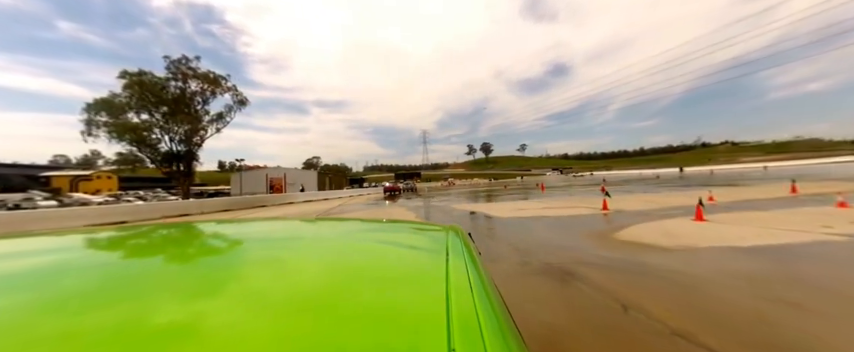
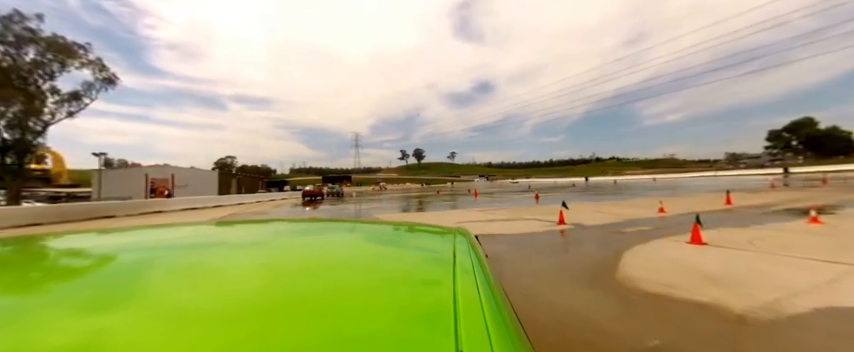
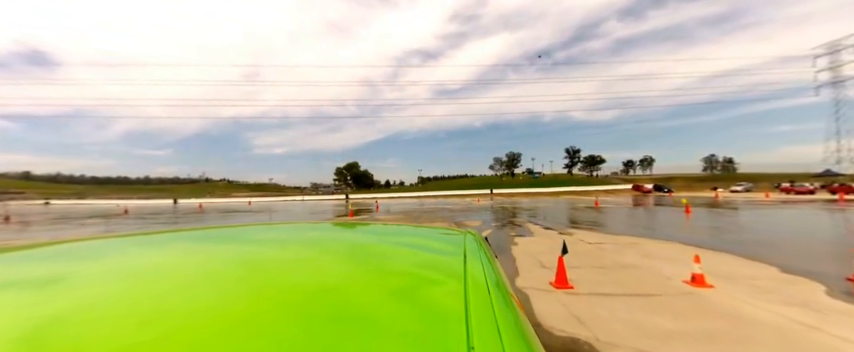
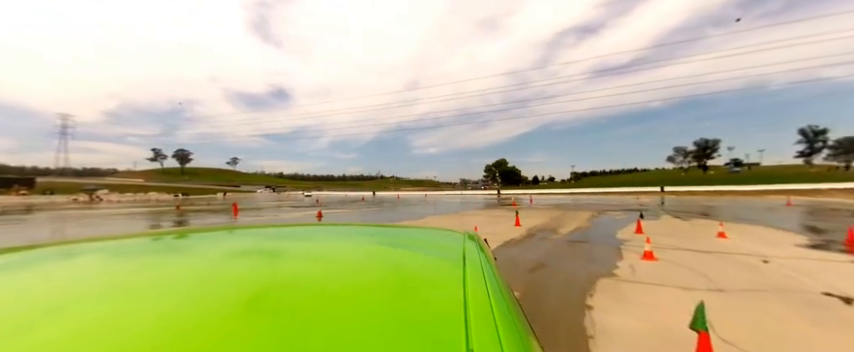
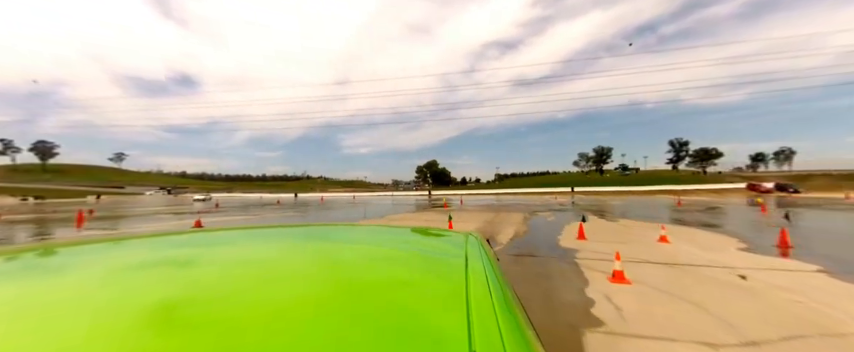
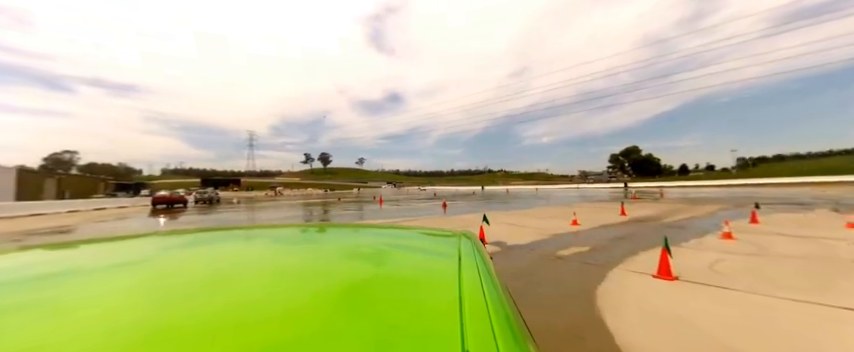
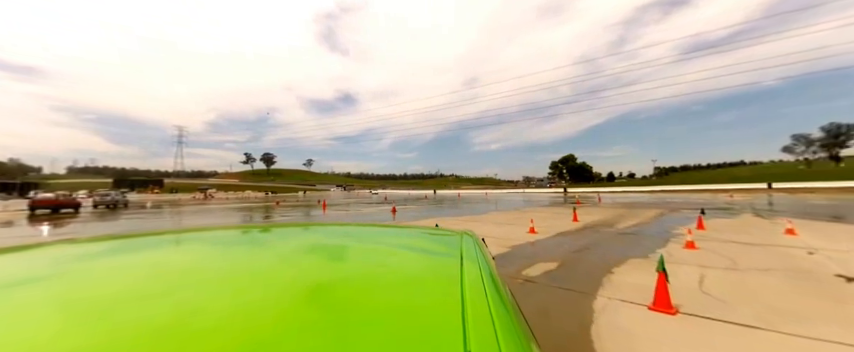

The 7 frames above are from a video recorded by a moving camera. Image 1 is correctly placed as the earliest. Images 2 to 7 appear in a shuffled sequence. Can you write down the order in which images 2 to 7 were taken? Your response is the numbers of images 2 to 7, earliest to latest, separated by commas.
2, 6, 7, 4, 5, 3
